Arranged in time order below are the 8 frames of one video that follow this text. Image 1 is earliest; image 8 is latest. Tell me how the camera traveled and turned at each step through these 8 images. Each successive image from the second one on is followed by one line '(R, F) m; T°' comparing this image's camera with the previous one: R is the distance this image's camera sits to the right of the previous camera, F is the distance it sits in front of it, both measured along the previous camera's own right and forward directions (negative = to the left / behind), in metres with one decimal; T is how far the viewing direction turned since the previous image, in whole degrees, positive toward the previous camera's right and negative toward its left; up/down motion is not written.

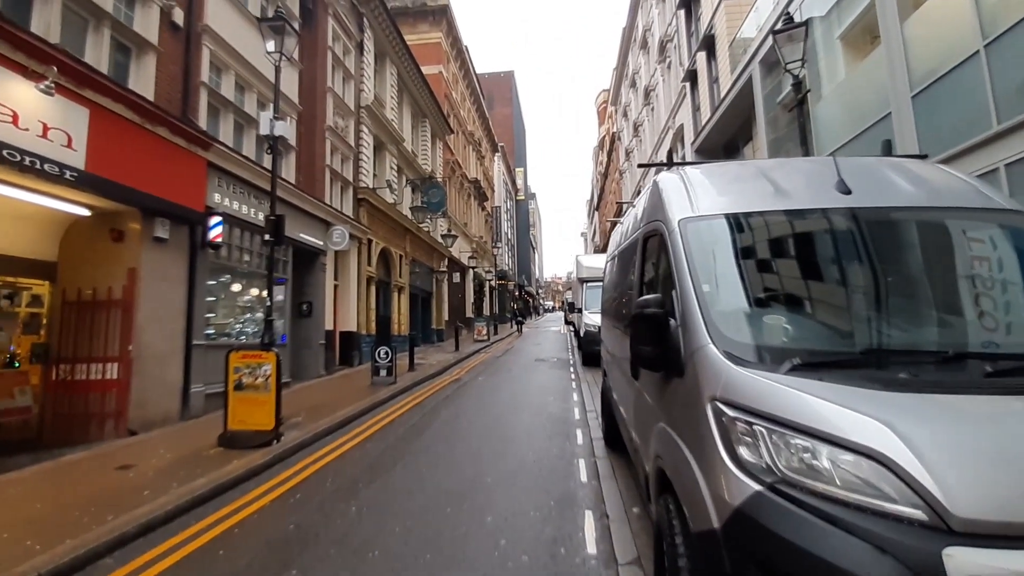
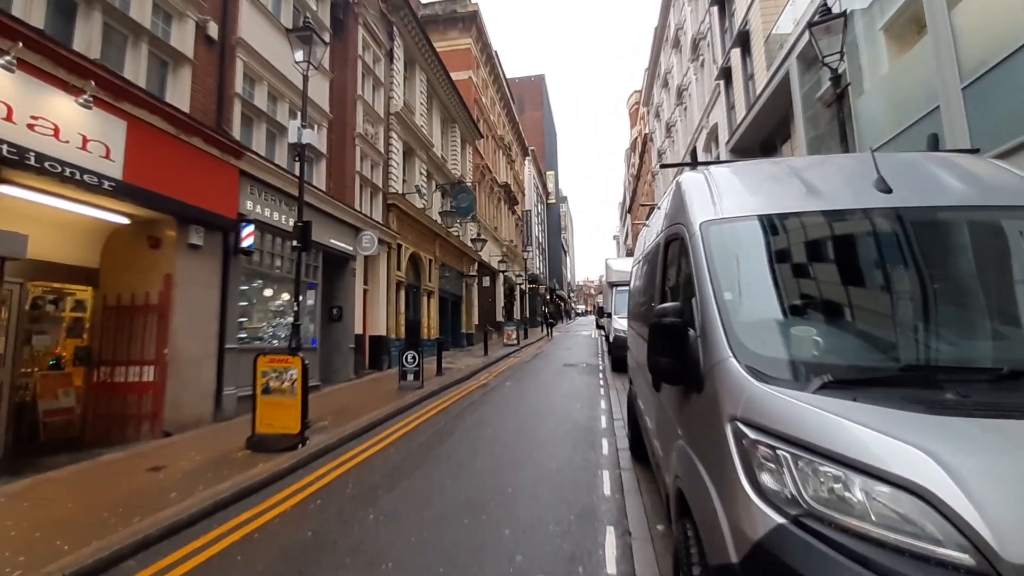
(+0.1, +0.1) m; -4°
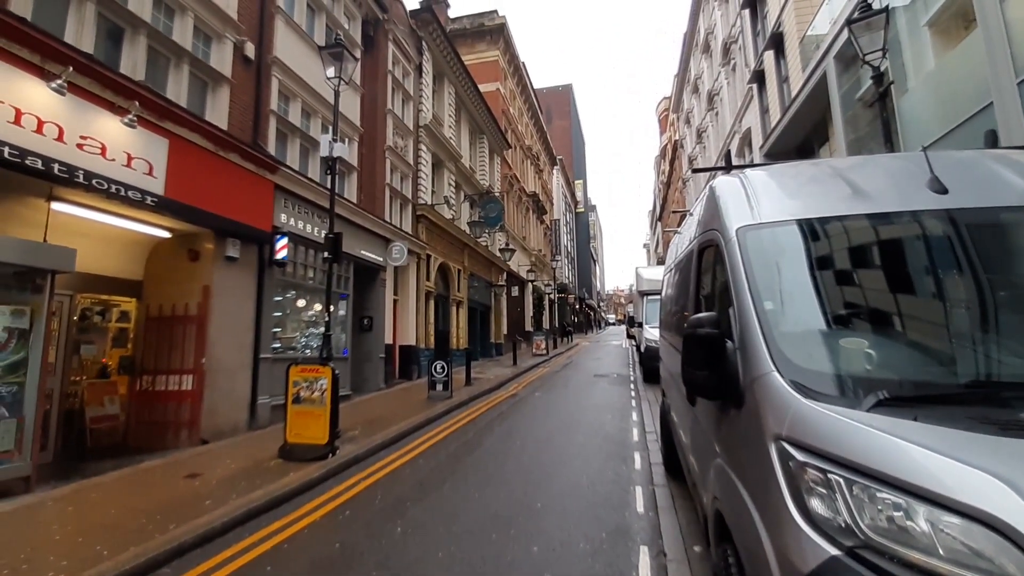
(0.0, +0.1) m; -3°
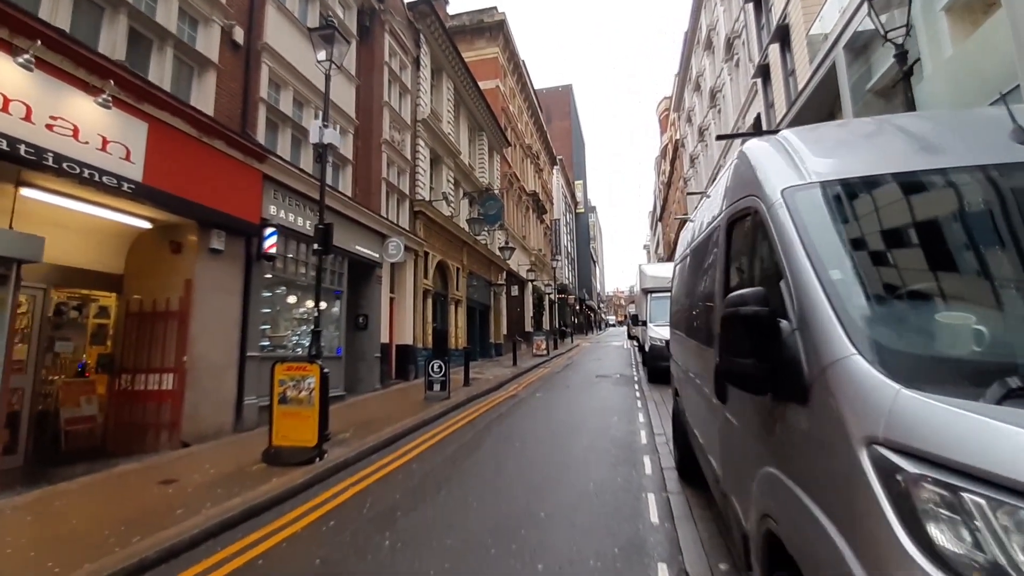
(0.0, +0.5) m; 0°
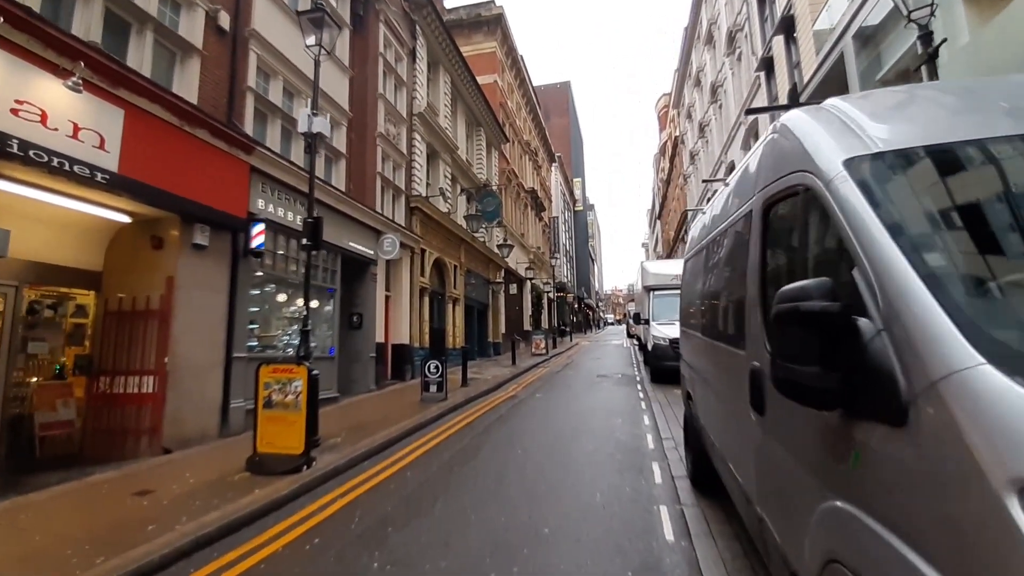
(0.0, +0.4) m; 0°
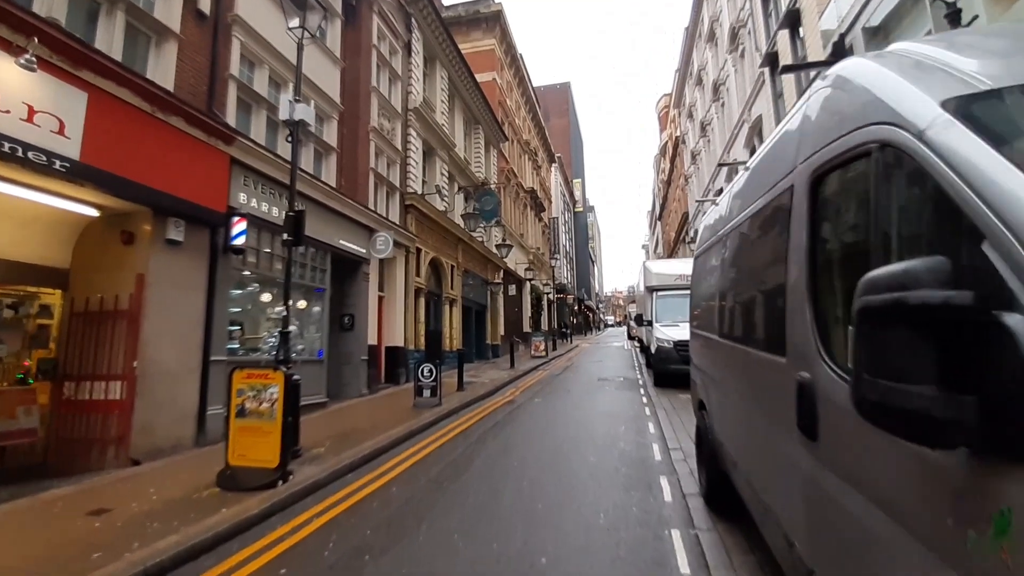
(+0.1, +0.5) m; 0°
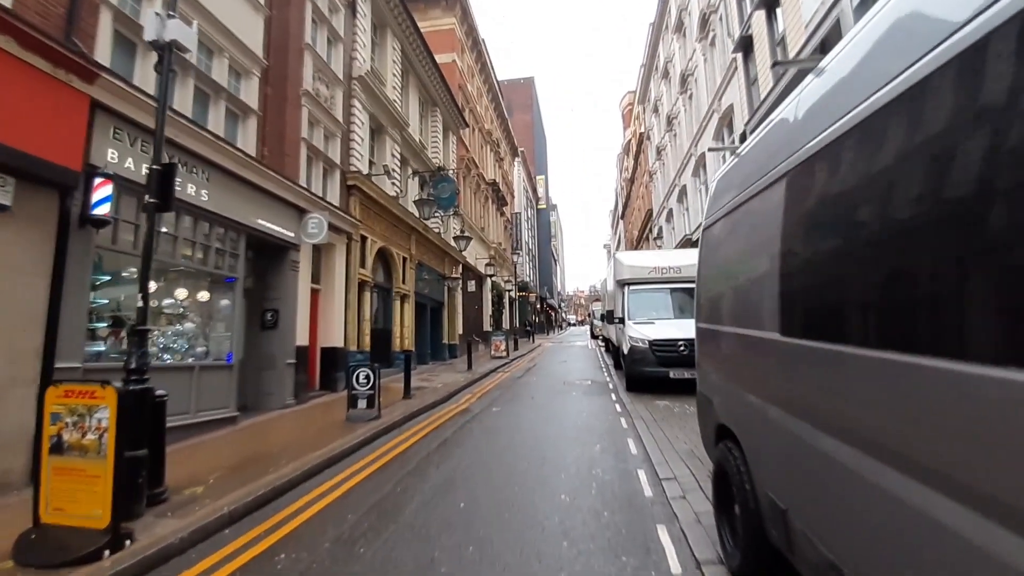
(+0.1, +1.6) m; +4°
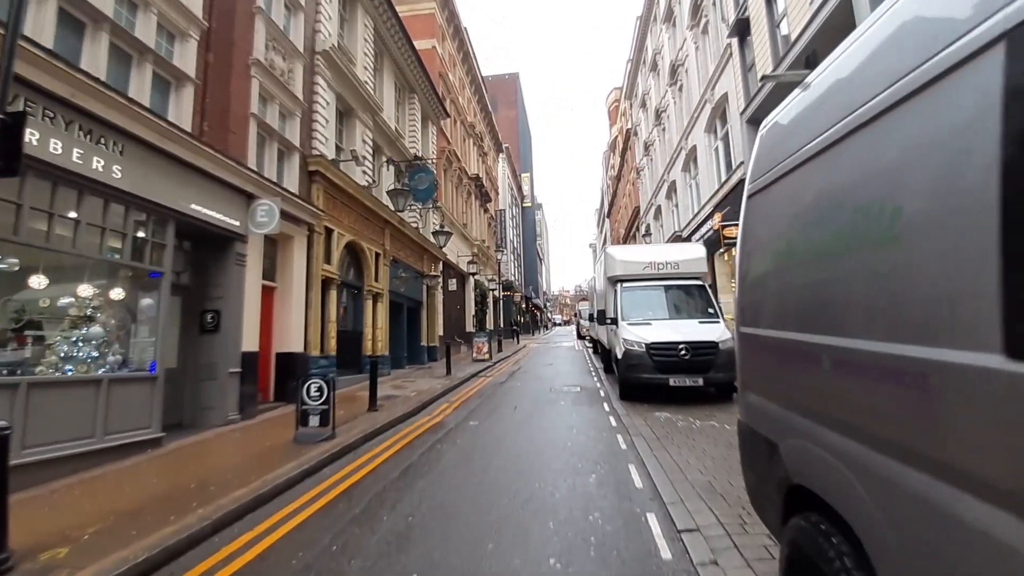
(+0.1, +1.2) m; +2°
